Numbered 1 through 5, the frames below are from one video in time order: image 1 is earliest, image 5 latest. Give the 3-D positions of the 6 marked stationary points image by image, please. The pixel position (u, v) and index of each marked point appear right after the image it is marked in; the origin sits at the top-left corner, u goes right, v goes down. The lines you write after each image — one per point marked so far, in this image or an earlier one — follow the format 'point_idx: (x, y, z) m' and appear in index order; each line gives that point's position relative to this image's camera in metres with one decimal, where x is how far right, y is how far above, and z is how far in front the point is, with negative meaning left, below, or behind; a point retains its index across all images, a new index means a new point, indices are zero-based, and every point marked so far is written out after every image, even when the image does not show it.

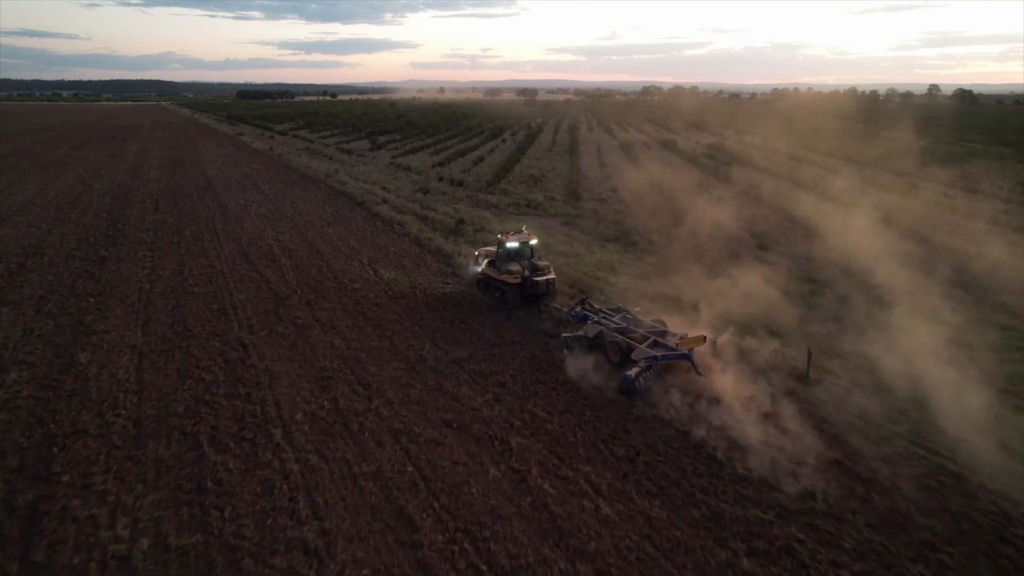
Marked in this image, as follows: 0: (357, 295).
0: (-3.4, -0.2, +15.1) m
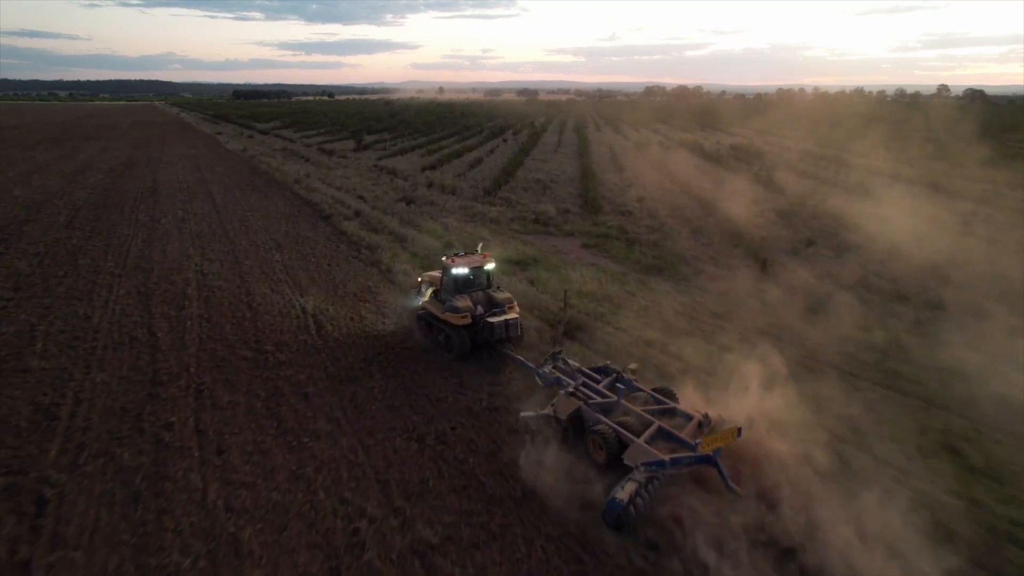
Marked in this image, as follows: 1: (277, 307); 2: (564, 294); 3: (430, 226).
0: (-3.3, -1.3, +9.7) m
1: (-4.4, -0.4, +12.9) m
2: (+1.0, -0.1, +13.8) m
3: (-2.3, +1.8, +19.8) m
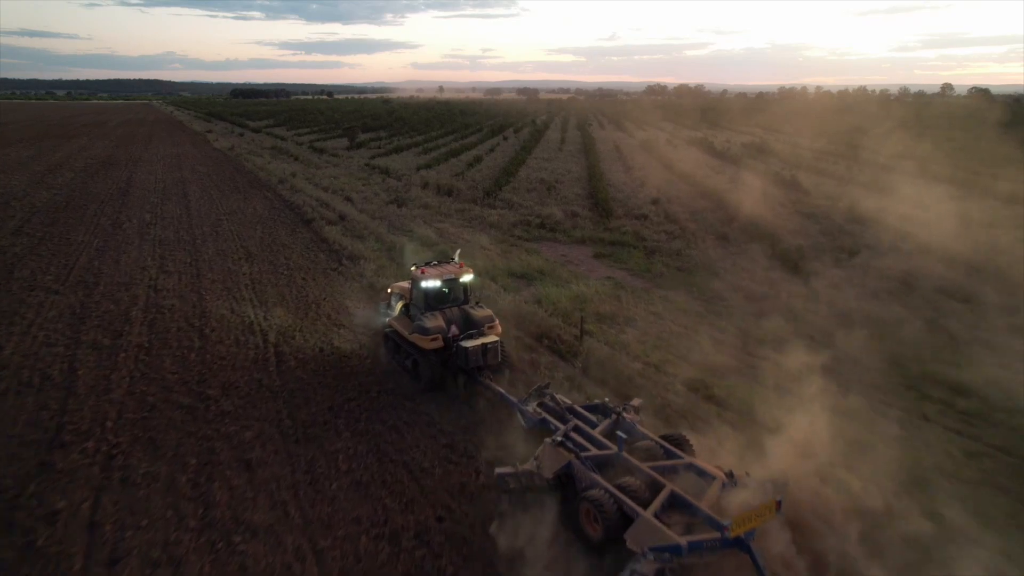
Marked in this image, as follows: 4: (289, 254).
0: (-3.2, -1.6, +7.5) m
1: (-4.3, -0.7, +10.7) m
2: (+1.1, -0.4, +11.6) m
3: (-2.3, +1.4, +17.6) m
4: (-5.1, +0.8, +15.8) m
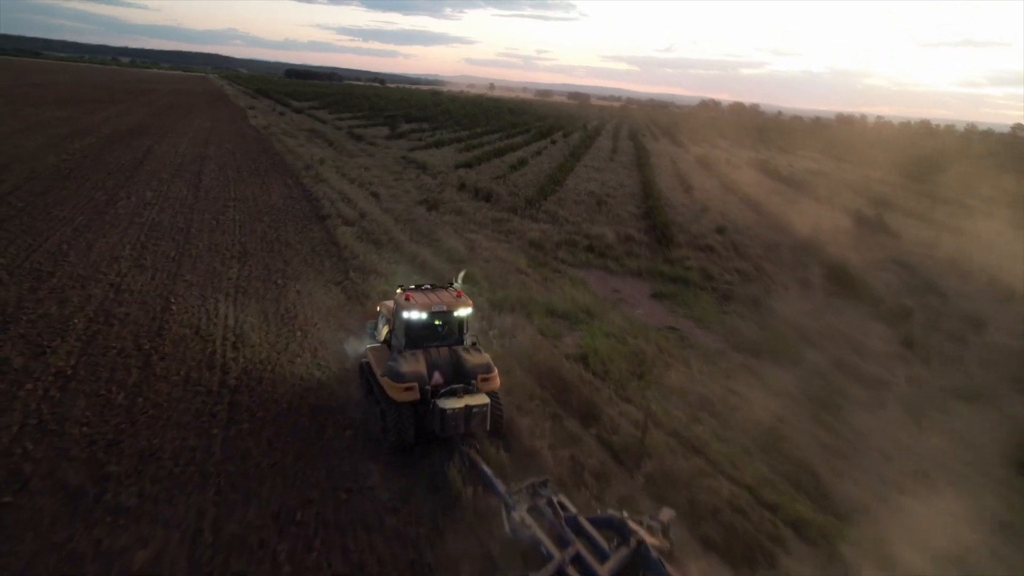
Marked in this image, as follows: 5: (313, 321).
0: (-3.0, -1.9, +5.0) m
1: (-3.9, -0.9, +8.3) m
2: (+1.5, -1.2, +8.9) m
3: (-1.3, +1.0, +15.0) m
4: (-4.2, +0.6, +13.3) m
5: (-2.9, -0.5, +10.1) m
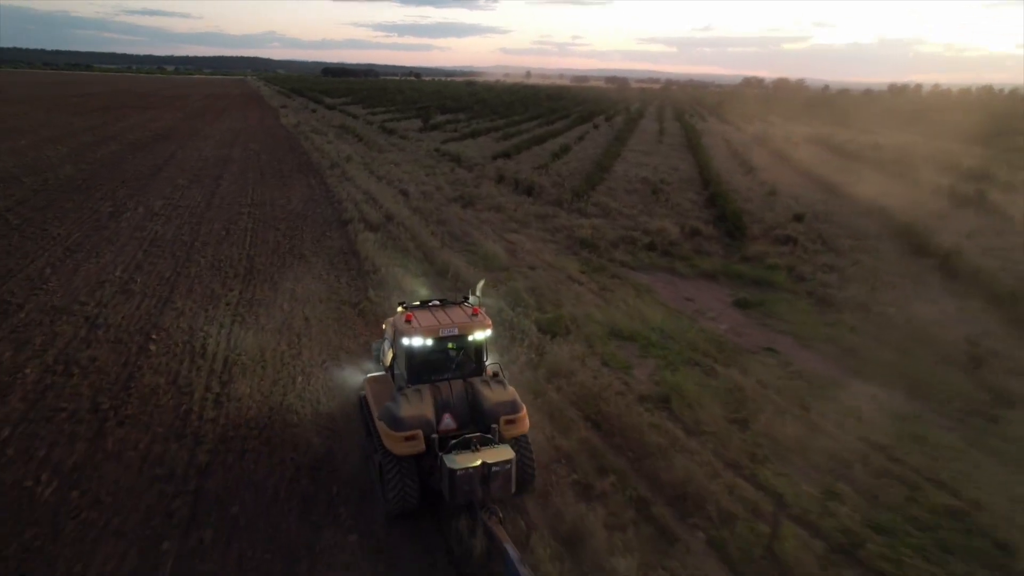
0: (-2.6, -2.3, +3.0) m
1: (-3.3, -1.3, +6.4) m
2: (+2.1, -1.4, +6.7) m
3: (-0.4, +0.8, +12.9) m
4: (-3.4, +0.2, +11.4) m
5: (-2.2, -0.8, +8.1) m
